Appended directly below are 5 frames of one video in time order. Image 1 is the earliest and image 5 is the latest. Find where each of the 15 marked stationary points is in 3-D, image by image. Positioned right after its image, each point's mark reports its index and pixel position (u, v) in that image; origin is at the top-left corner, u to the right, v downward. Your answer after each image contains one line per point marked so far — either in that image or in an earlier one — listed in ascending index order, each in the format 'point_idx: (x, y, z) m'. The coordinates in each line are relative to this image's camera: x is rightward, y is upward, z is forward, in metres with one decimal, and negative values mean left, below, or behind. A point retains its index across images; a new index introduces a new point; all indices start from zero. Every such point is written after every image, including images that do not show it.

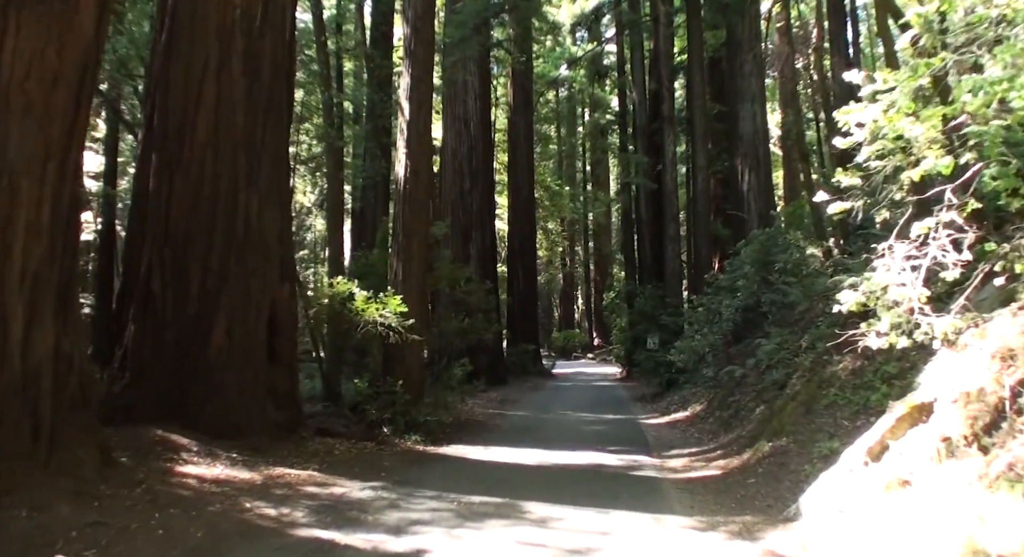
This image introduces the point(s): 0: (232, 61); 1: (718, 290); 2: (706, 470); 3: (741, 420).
0: (-3.7, +2.9, +9.9) m
1: (+4.3, -0.2, +15.6) m
2: (+2.2, -2.2, +8.6) m
3: (+3.2, -2.0, +10.6) m
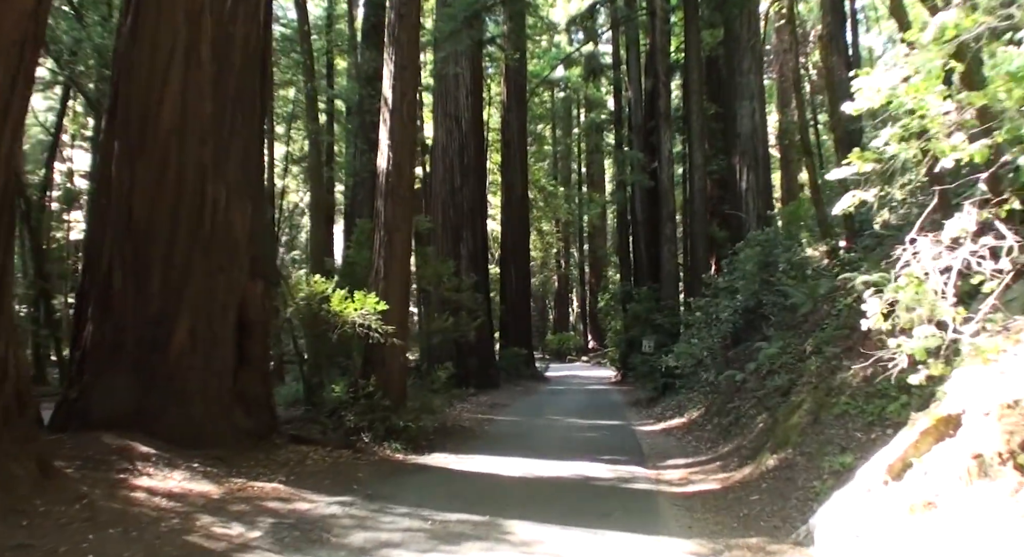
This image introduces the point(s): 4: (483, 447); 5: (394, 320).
0: (-3.9, +2.9, +9.3) m
1: (+4.1, -0.3, +15.0) m
2: (+2.1, -2.2, +8.0) m
3: (+3.0, -2.0, +9.9) m
4: (-0.4, -2.5, +11.2) m
5: (-1.8, -0.6, +11.2) m
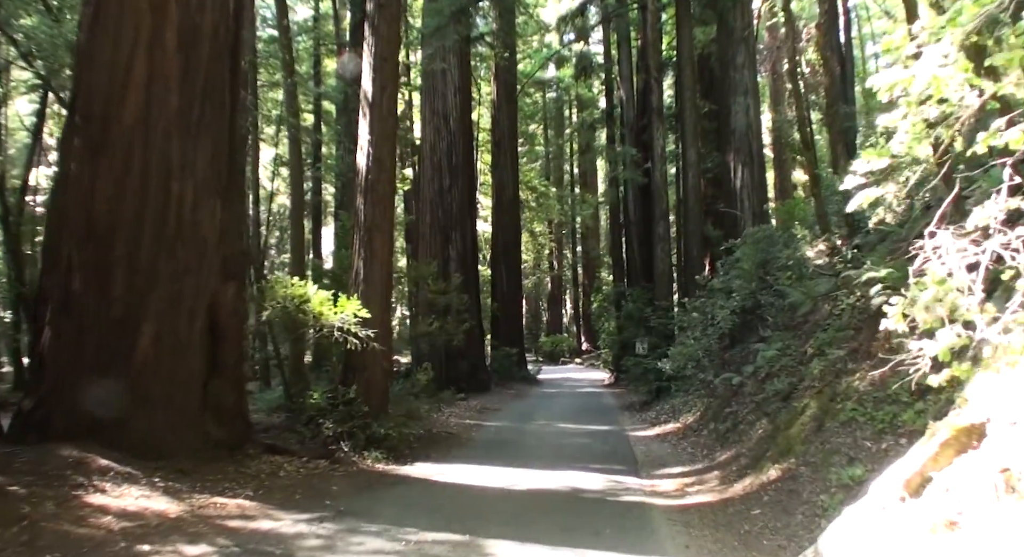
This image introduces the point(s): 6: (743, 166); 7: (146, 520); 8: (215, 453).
0: (-4.0, +2.9, +8.8) m
1: (+3.9, -0.2, +14.6) m
2: (+1.9, -2.2, +7.5) m
3: (+2.9, -2.0, +9.5) m
4: (-0.6, -2.5, +10.6) m
5: (-2.0, -0.6, +10.7) m
6: (+6.0, +2.9, +19.7) m
7: (-3.0, -2.0, +6.1) m
8: (-3.5, -2.0, +8.8) m
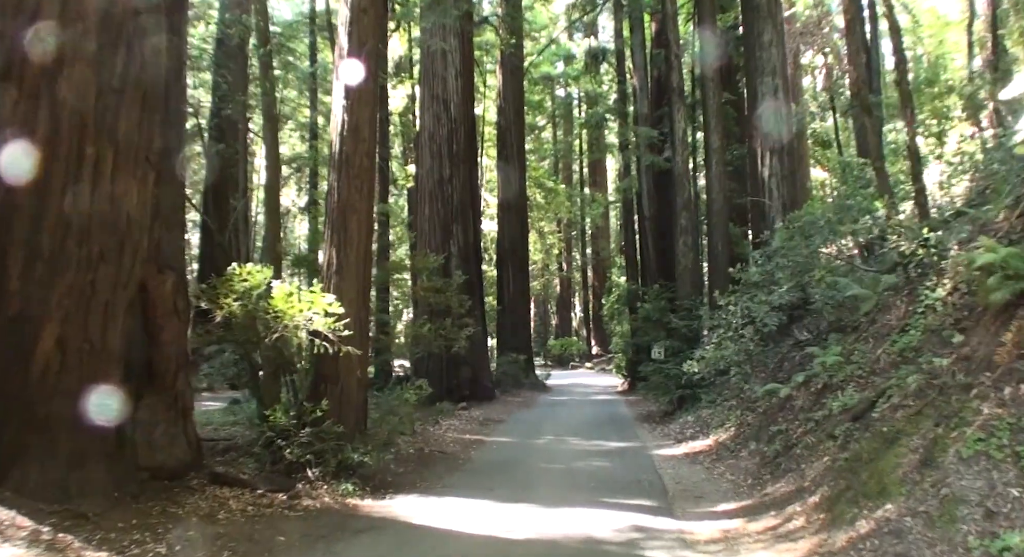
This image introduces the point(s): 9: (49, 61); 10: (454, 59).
0: (-4.0, +3.0, +7.1) m
1: (+4.0, -0.2, +12.7) m
2: (+1.9, -2.1, +5.7) m
3: (+2.9, -1.9, +7.6) m
4: (-0.6, -2.4, +8.9) m
5: (-1.9, -0.5, +9.0) m
6: (+6.2, +3.0, +17.8) m
7: (-3.0, -1.9, +4.4) m
8: (-3.5, -1.9, +7.0) m
9: (-4.2, +1.9, +6.8) m
10: (-1.5, +5.8, +19.6) m
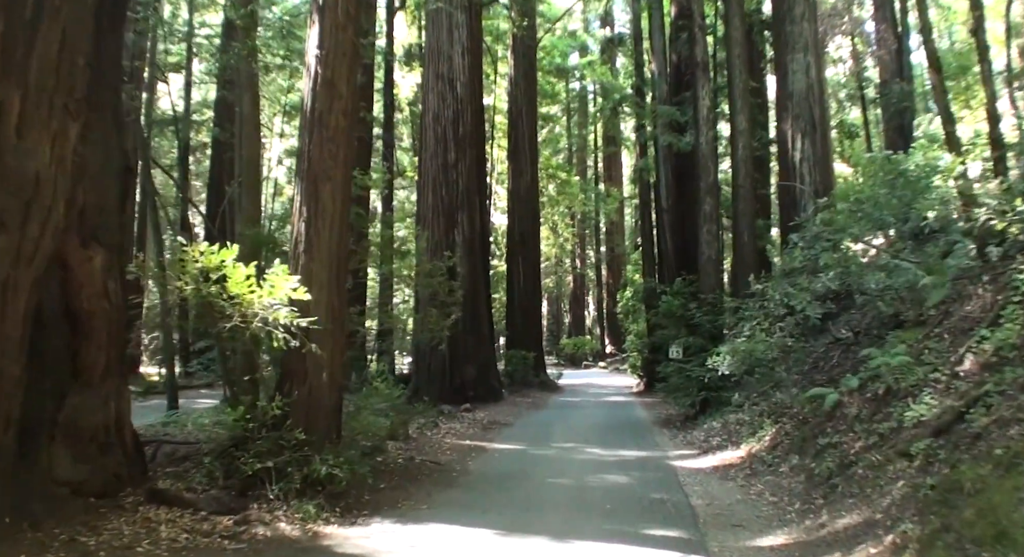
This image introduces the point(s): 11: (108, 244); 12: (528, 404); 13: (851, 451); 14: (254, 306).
0: (-4.0, +3.2, +5.8) m
1: (+4.1, 0.0, +11.3) m
2: (+1.9, -1.9, +4.3) m
3: (+2.9, -1.7, +6.2) m
4: (-0.6, -2.2, +7.5) m
5: (-1.9, -0.3, +7.6) m
6: (+6.4, +3.2, +16.3) m
7: (-3.1, -1.7, +3.1) m
8: (-3.5, -1.7, +5.7) m
9: (-4.2, +2.1, +5.5) m
10: (-1.3, +6.0, +18.3) m
11: (-3.5, +0.3, +6.6) m
12: (+0.4, -3.3, +19.9) m
13: (+3.1, -1.6, +6.9) m
14: (-2.3, -0.3, +6.7) m
